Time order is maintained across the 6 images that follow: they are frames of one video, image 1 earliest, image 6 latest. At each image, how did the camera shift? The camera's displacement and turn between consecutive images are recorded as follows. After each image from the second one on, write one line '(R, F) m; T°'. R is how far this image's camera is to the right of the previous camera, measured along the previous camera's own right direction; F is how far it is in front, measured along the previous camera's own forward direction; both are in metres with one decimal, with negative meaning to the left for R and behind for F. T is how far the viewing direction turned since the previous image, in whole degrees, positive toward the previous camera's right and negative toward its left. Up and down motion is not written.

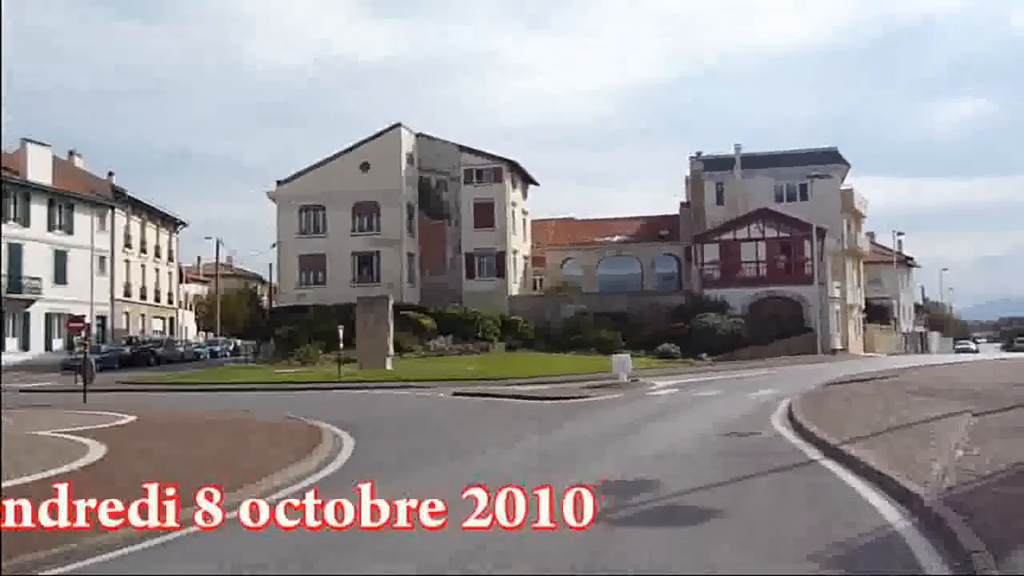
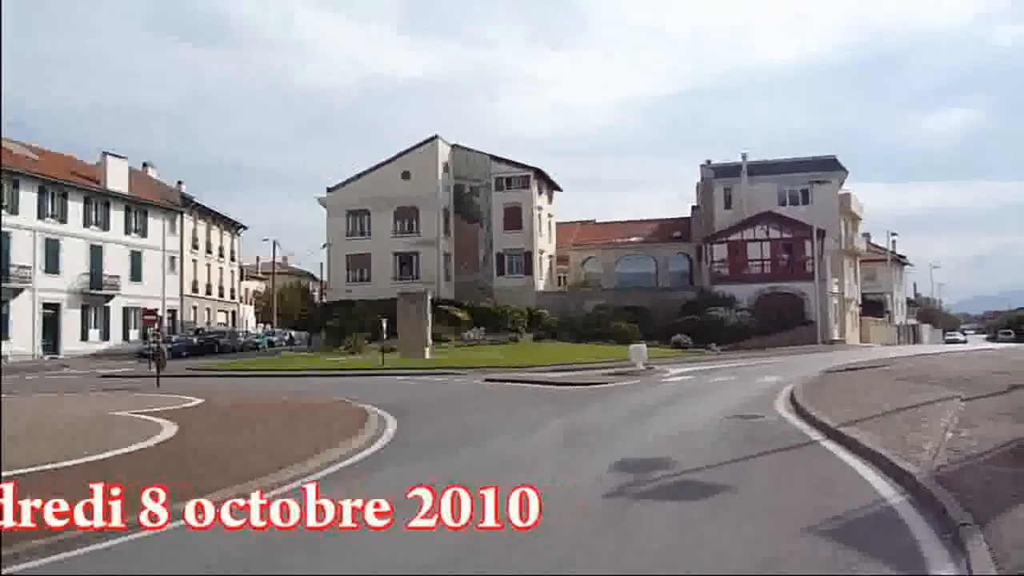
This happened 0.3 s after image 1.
(-0.2, -2.5) m; -1°
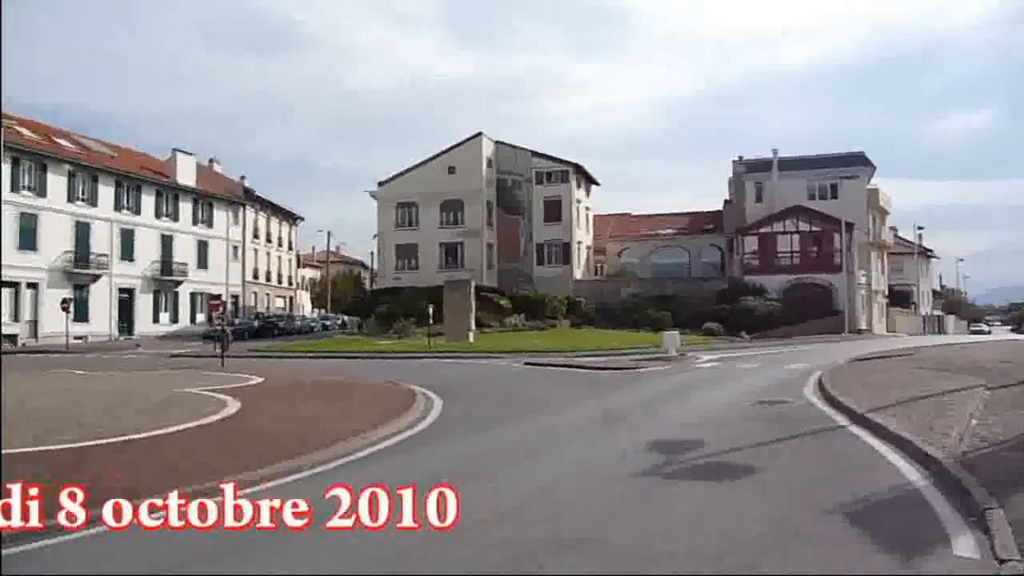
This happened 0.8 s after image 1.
(+0.3, -1.5) m; -3°
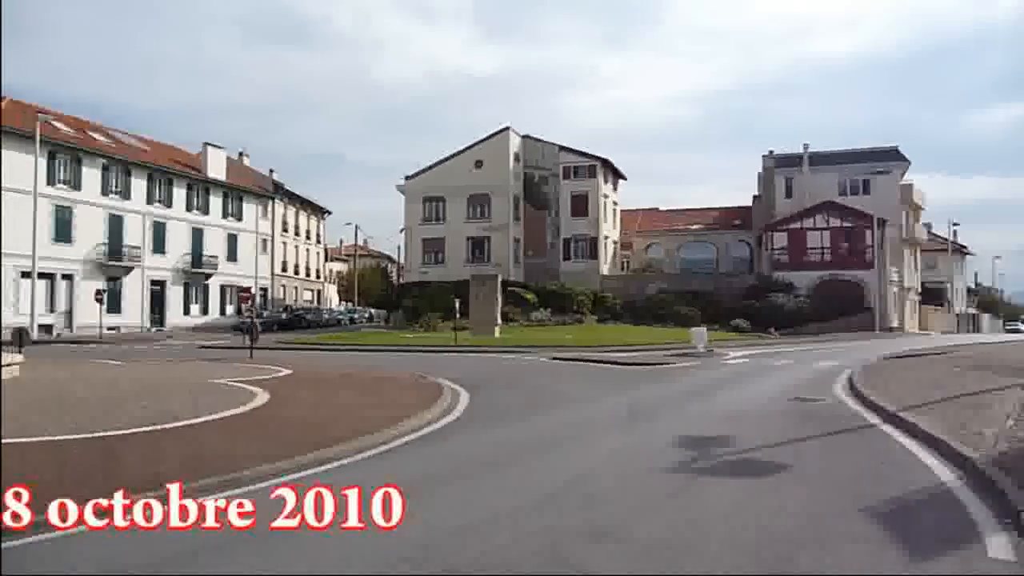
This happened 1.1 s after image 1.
(-0.1, 0.0) m; -1°
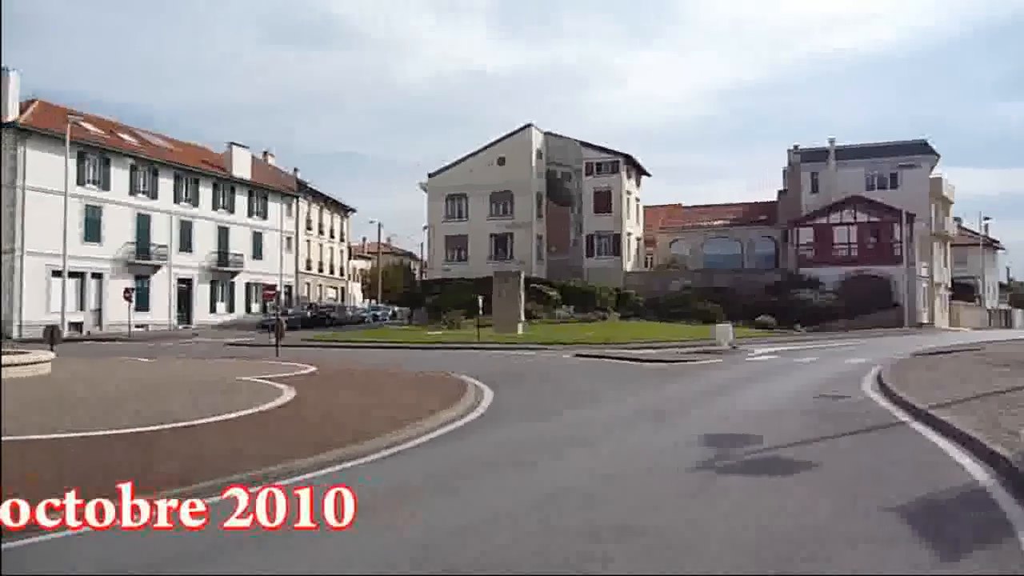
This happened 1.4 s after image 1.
(-0.1, 0.0) m; -1°
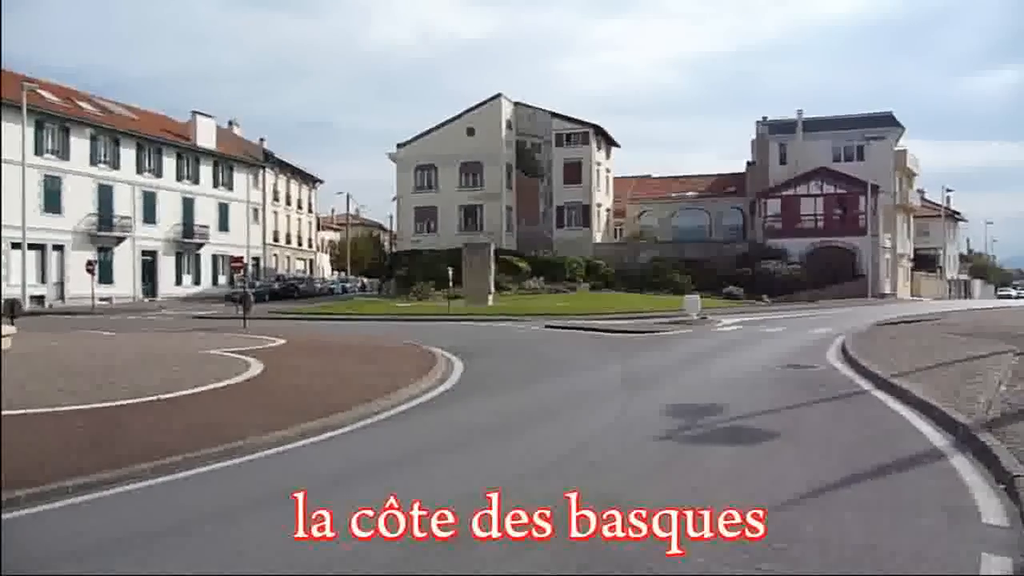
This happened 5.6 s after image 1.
(0.0, 0.0) m; +2°
